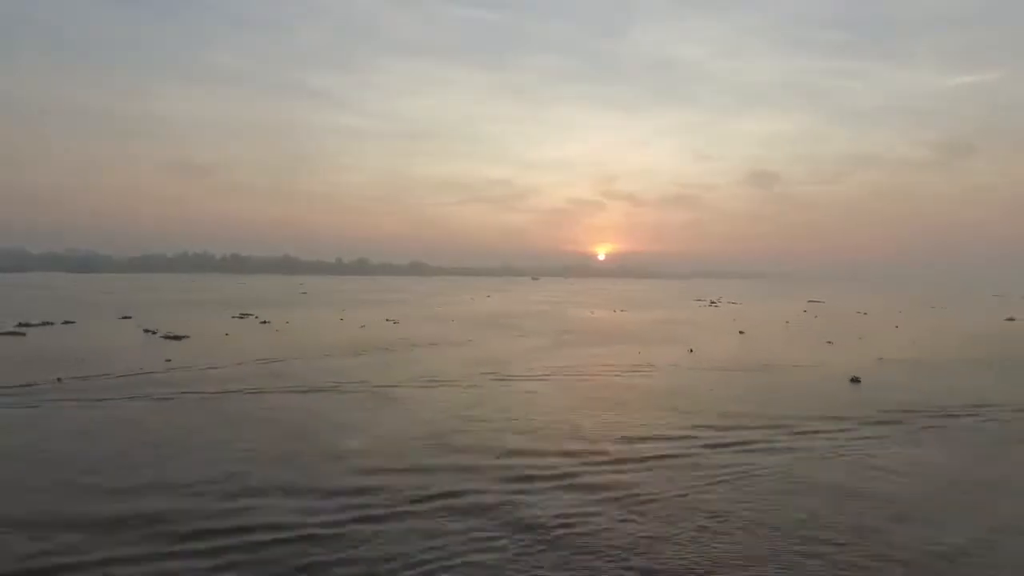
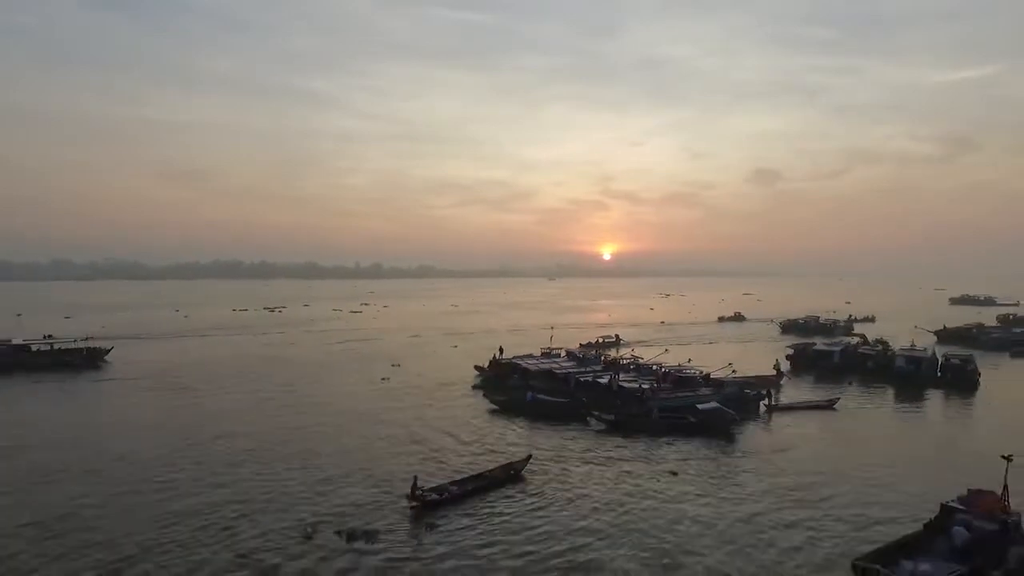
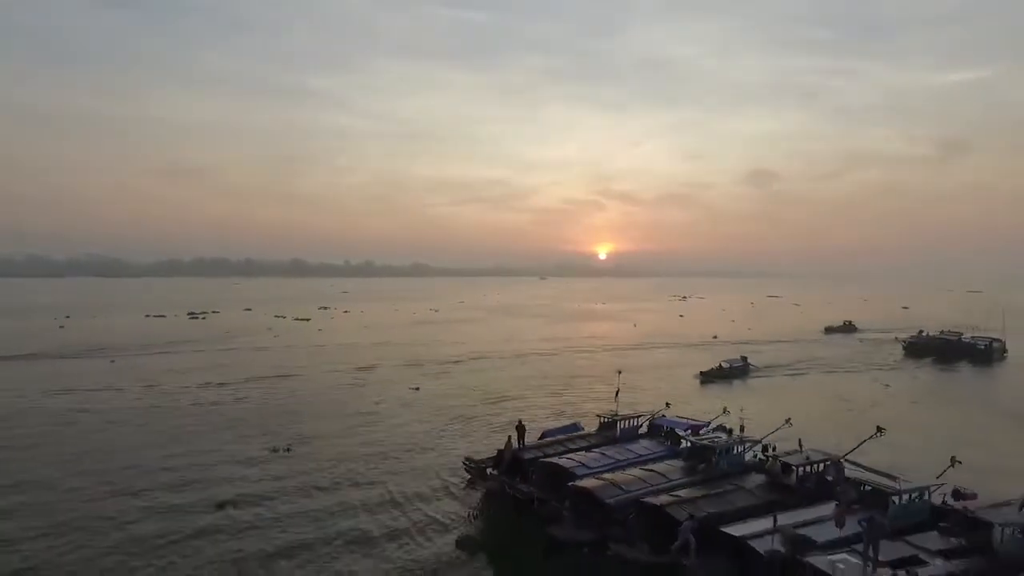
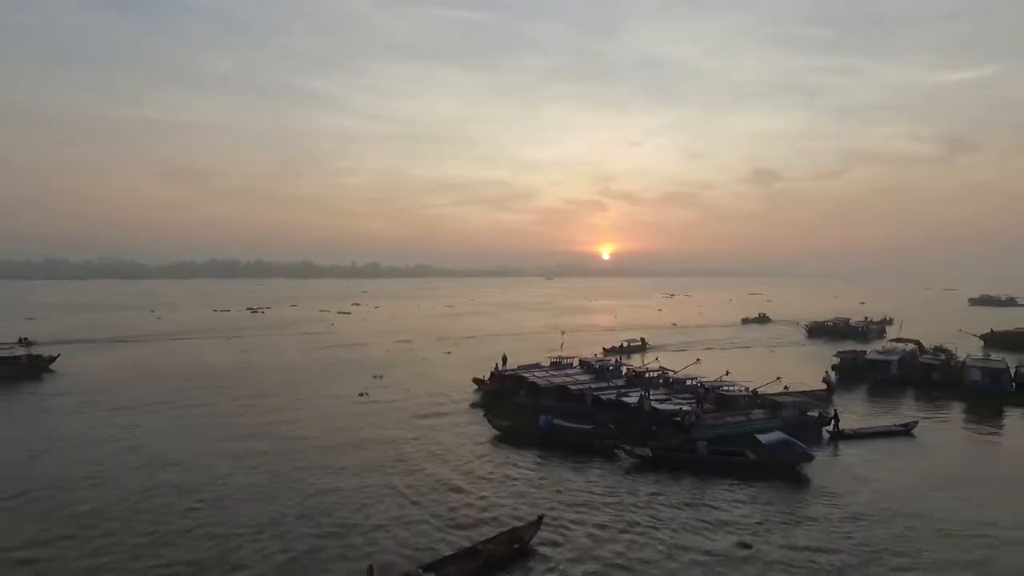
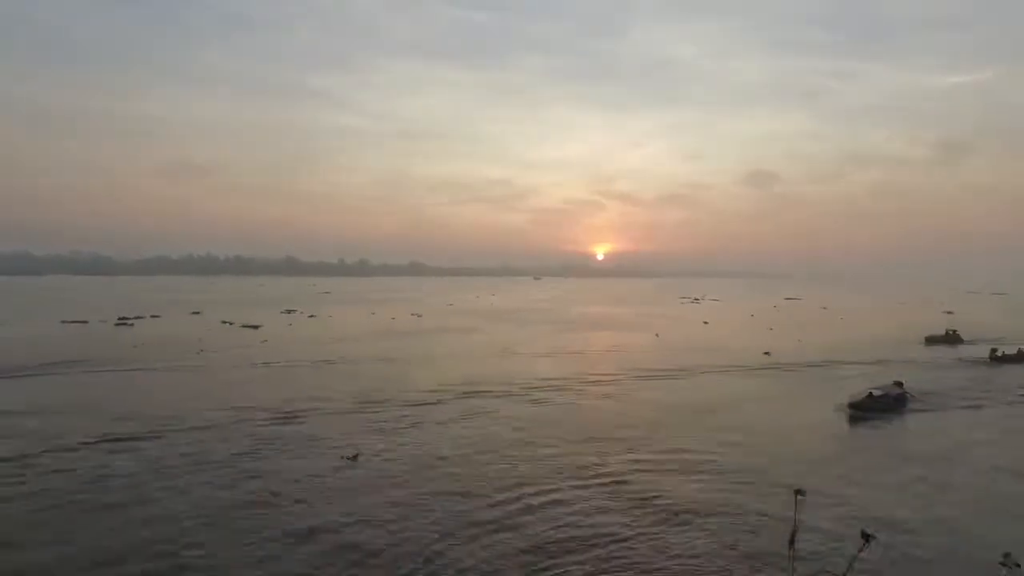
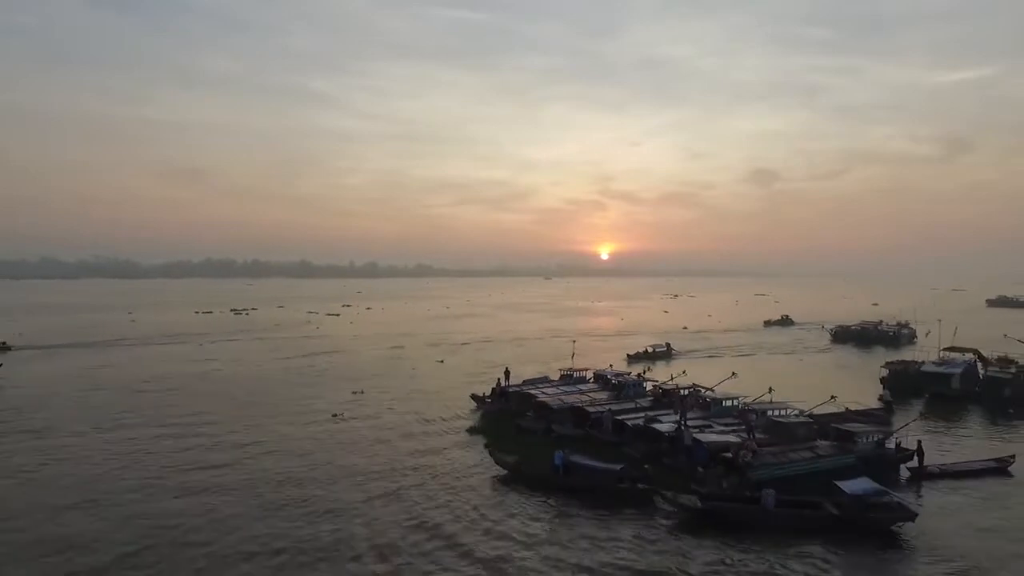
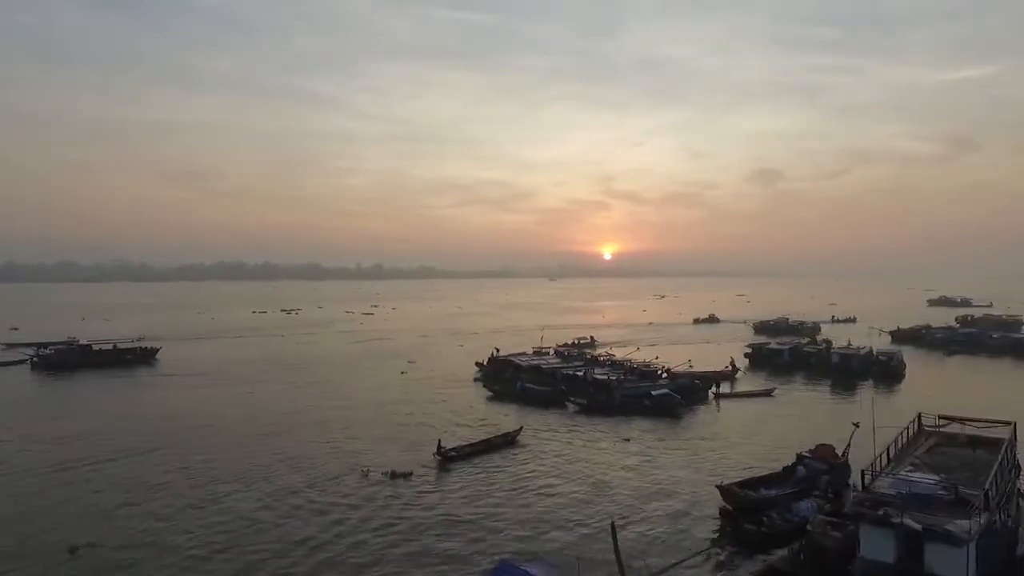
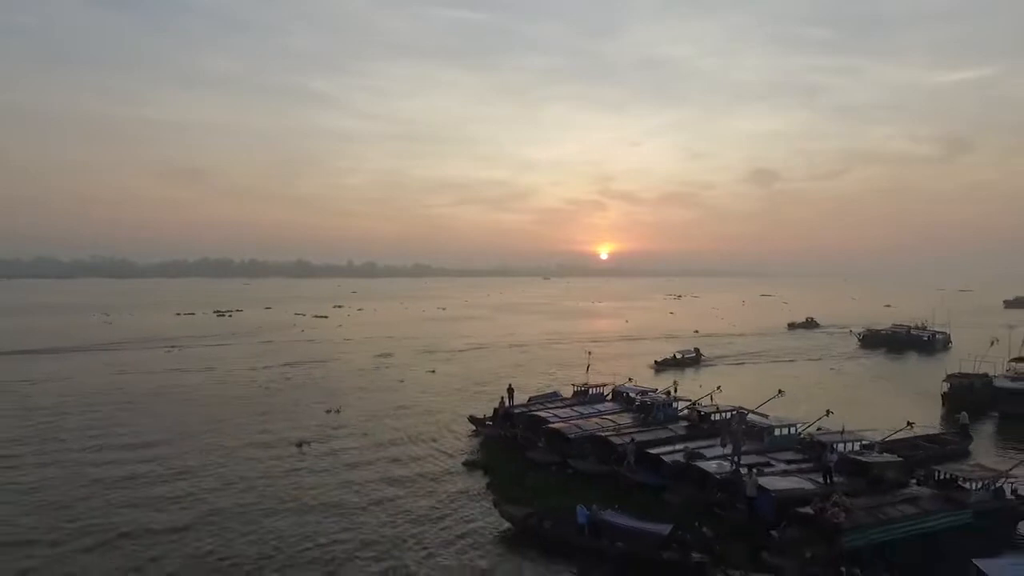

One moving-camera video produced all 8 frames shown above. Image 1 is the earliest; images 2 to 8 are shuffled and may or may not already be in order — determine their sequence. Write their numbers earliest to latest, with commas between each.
5, 3, 8, 6, 4, 2, 7
